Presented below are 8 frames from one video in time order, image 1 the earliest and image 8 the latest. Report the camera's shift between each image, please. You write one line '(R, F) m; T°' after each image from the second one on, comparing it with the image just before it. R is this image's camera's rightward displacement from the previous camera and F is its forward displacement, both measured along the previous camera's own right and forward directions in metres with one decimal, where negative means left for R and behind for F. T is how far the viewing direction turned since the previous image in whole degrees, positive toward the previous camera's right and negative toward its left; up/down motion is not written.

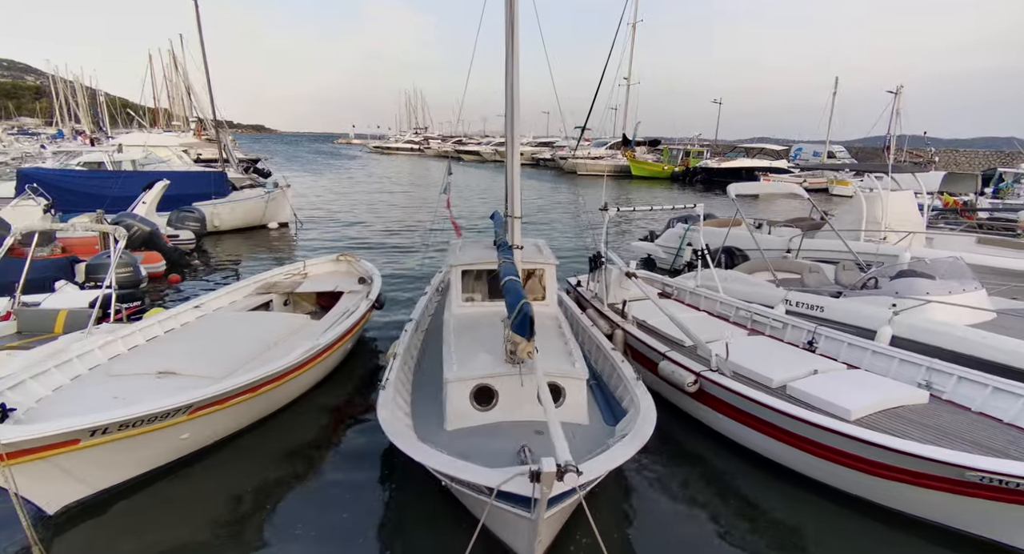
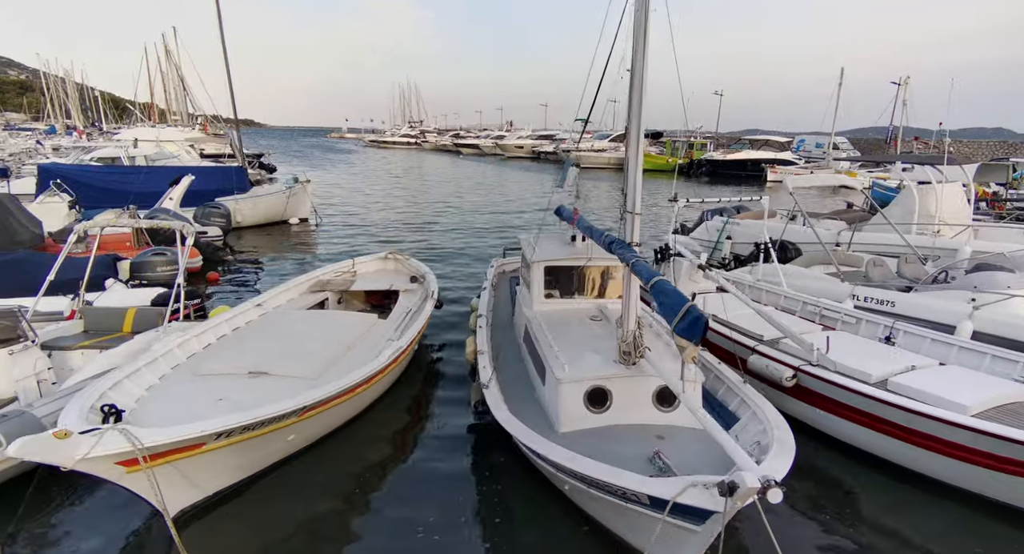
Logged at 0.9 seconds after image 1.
(-1.2, +0.2) m; 0°
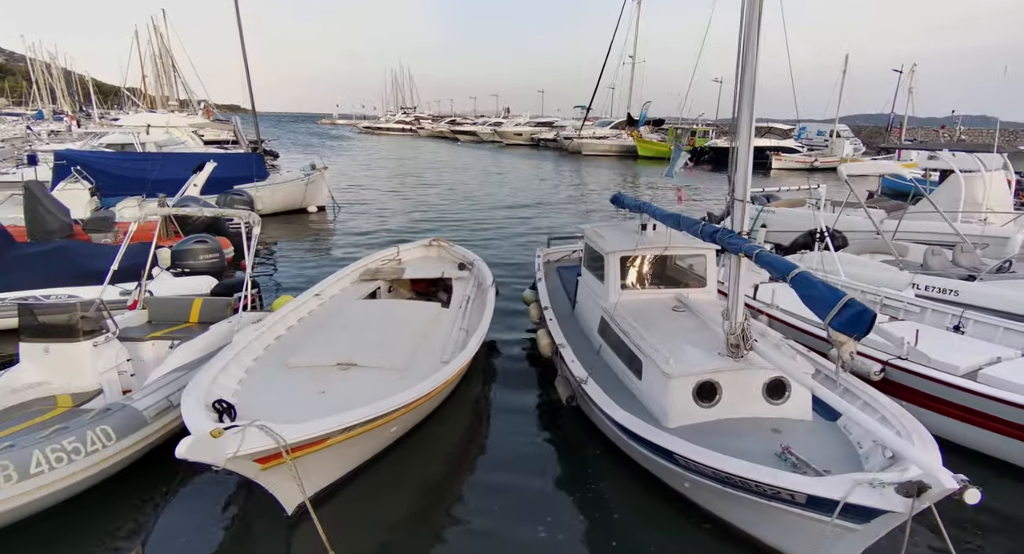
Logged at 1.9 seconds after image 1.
(-1.1, +0.1) m; 0°
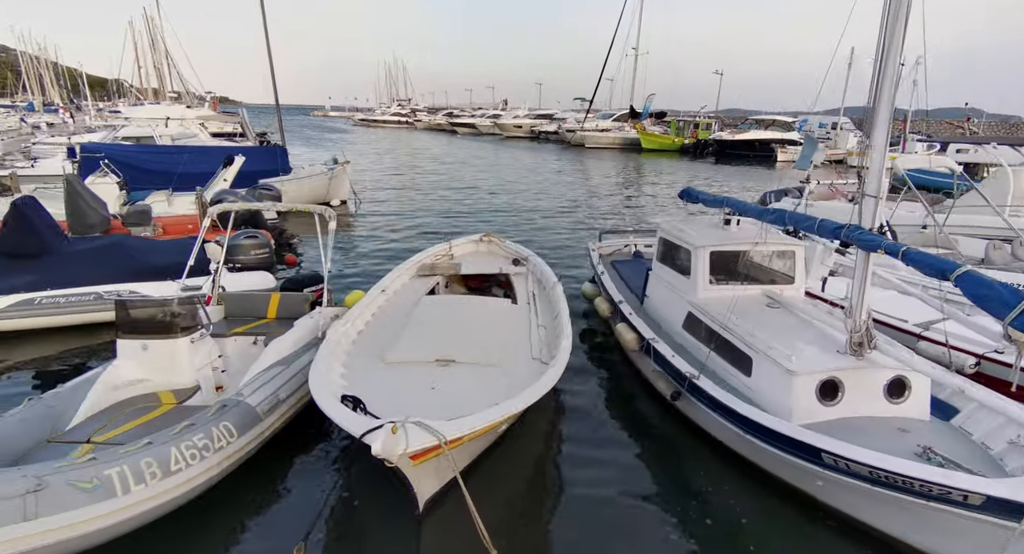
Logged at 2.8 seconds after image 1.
(-1.3, +0.1) m; 0°
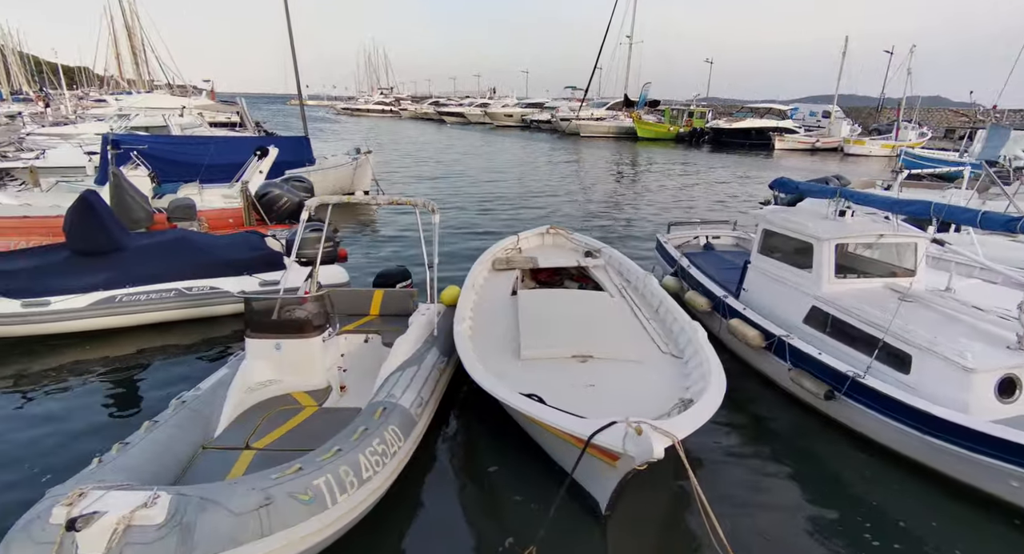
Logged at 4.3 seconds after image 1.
(-1.8, +0.2) m; +1°
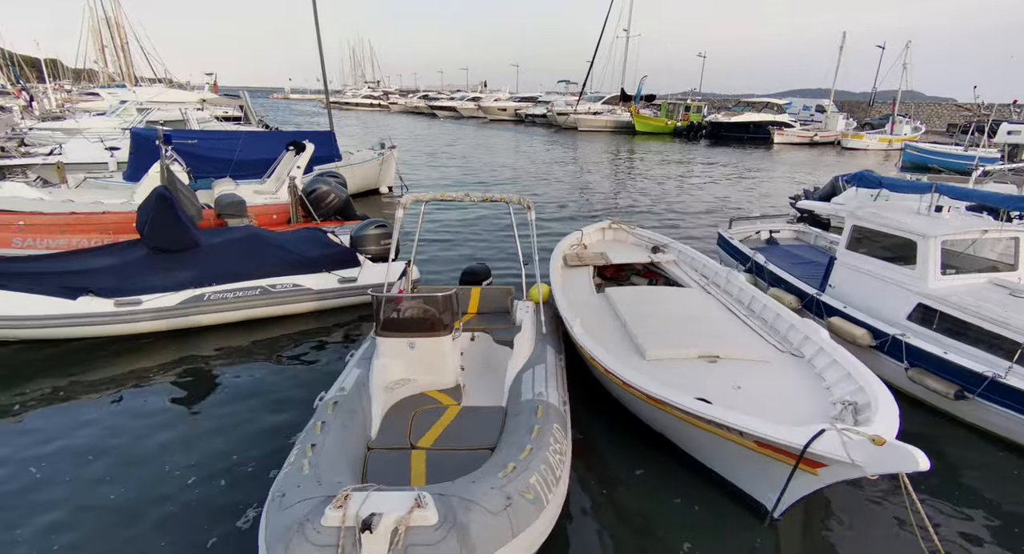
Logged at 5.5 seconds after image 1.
(-1.7, 0.0) m; +1°
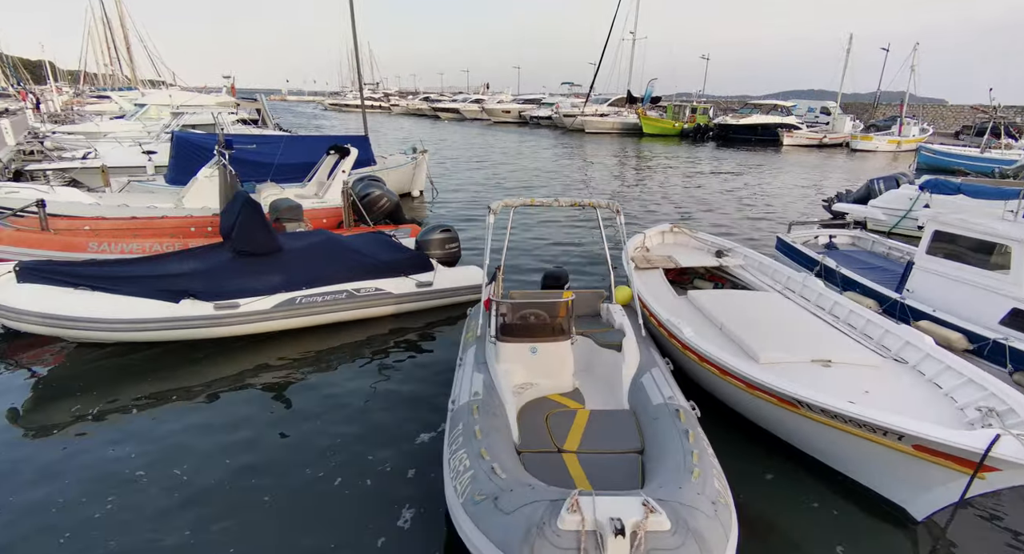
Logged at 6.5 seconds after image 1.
(-1.4, -0.1) m; 0°
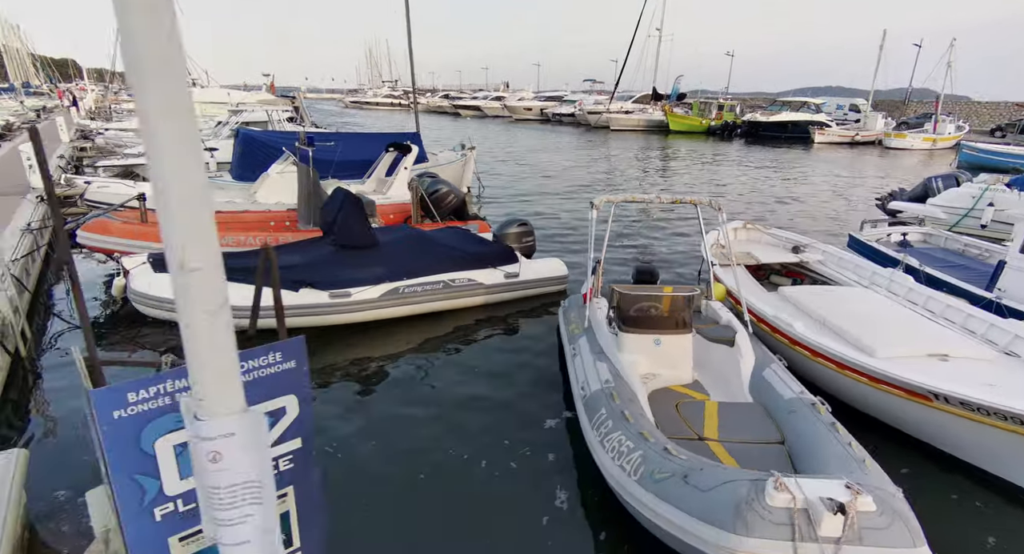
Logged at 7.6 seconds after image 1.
(-1.4, -0.3) m; -2°
